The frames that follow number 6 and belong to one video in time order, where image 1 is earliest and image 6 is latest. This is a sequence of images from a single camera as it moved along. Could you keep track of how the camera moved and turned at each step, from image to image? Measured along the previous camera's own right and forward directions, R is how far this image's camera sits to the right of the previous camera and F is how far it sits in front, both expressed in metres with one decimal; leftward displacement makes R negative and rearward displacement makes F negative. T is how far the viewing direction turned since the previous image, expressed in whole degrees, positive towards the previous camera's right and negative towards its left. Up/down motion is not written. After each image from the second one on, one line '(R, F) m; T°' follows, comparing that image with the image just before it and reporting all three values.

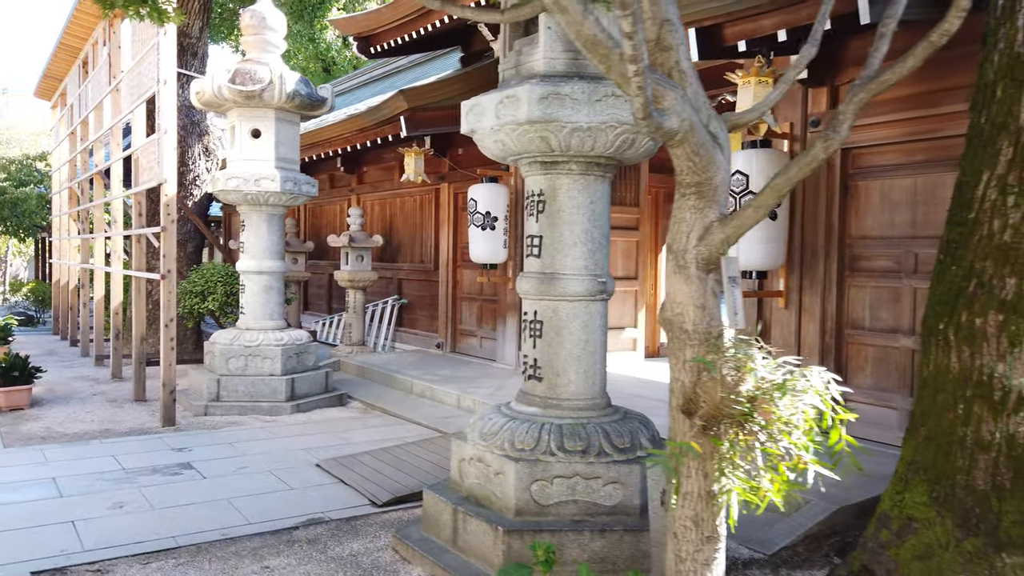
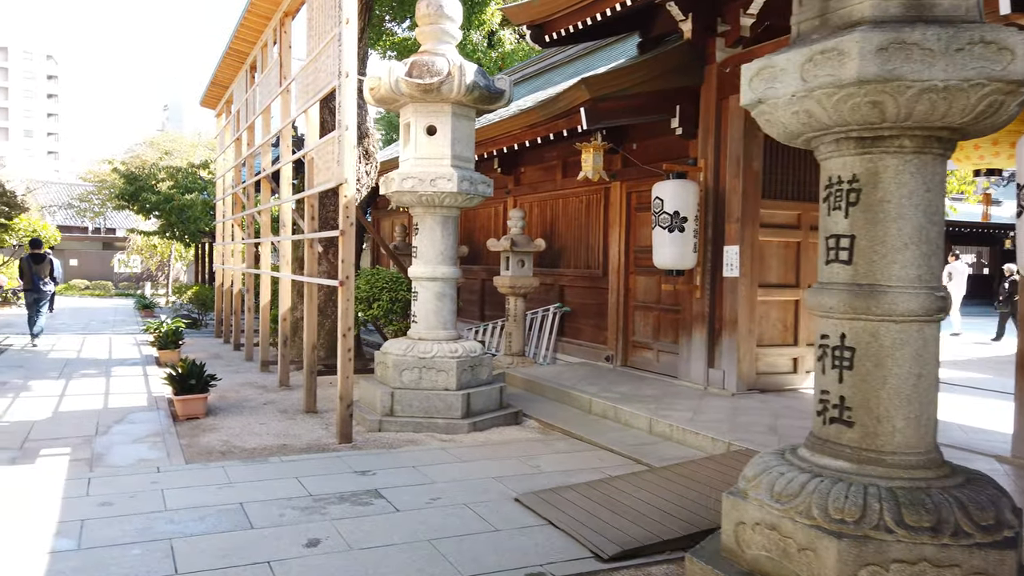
(-0.6, +0.6) m; -9°
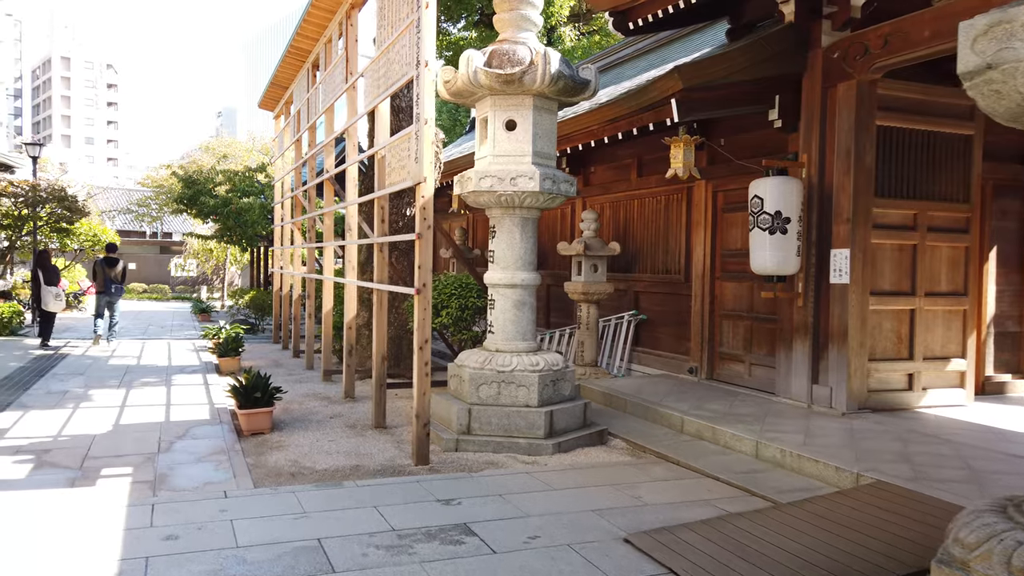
(-0.3, +0.5) m; -3°
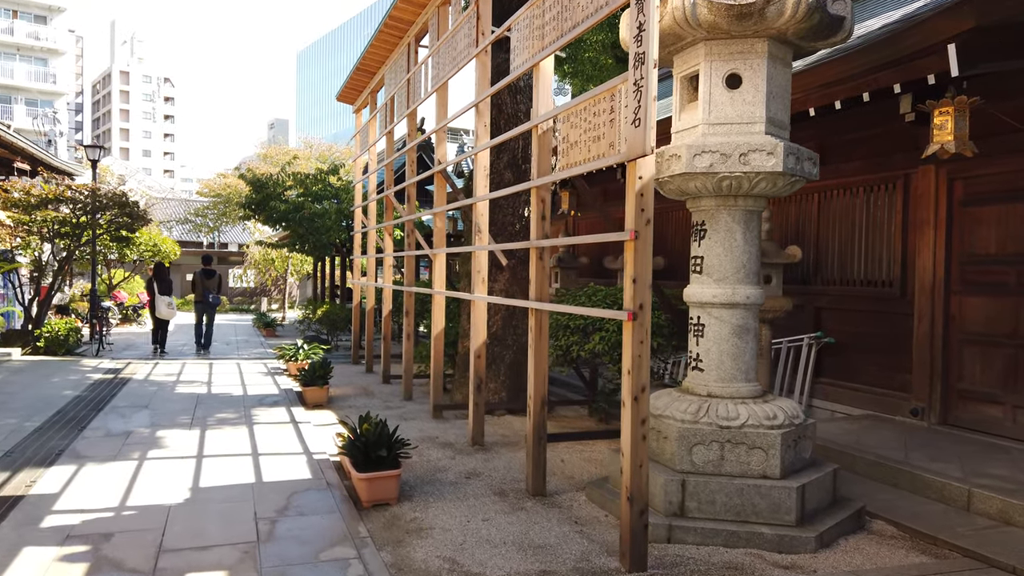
(-0.9, +1.5) m; -3°
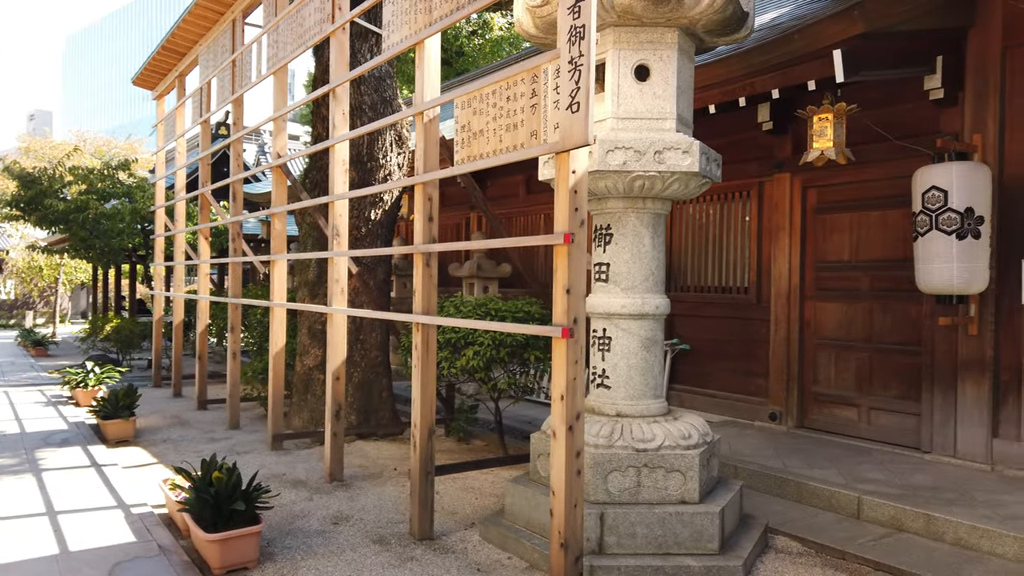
(-0.4, +0.6) m; +15°
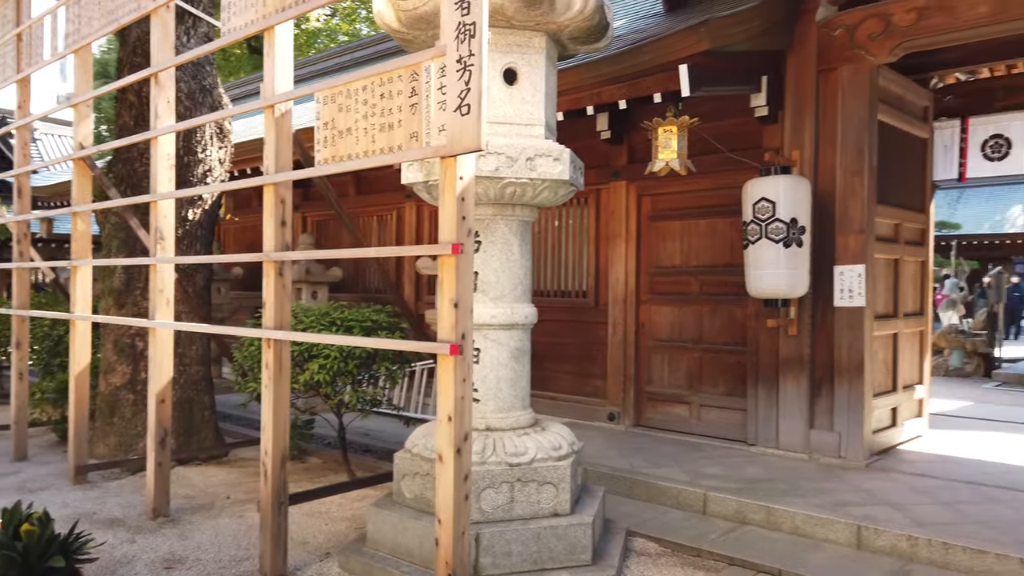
(-0.3, +0.2) m; +14°
